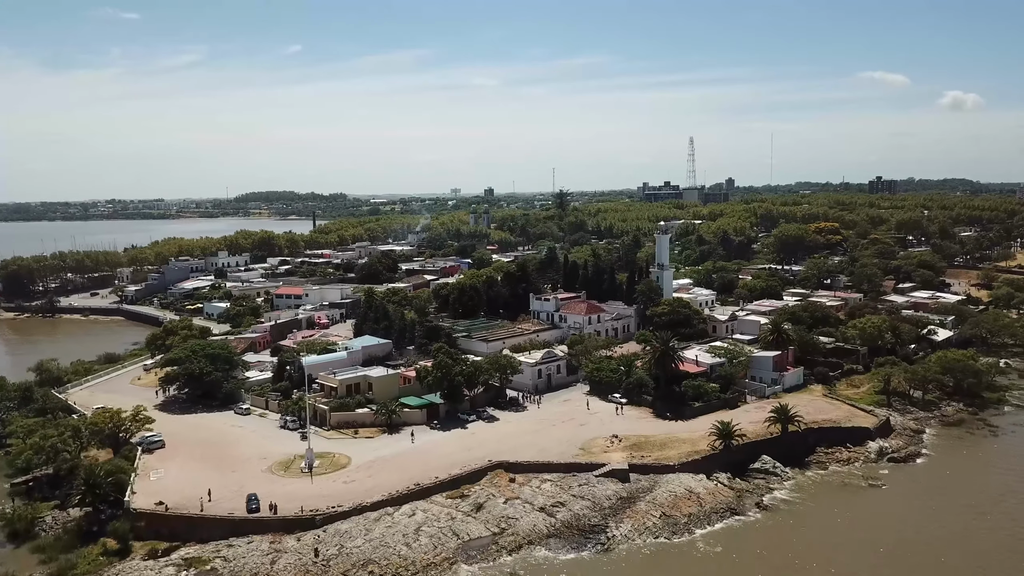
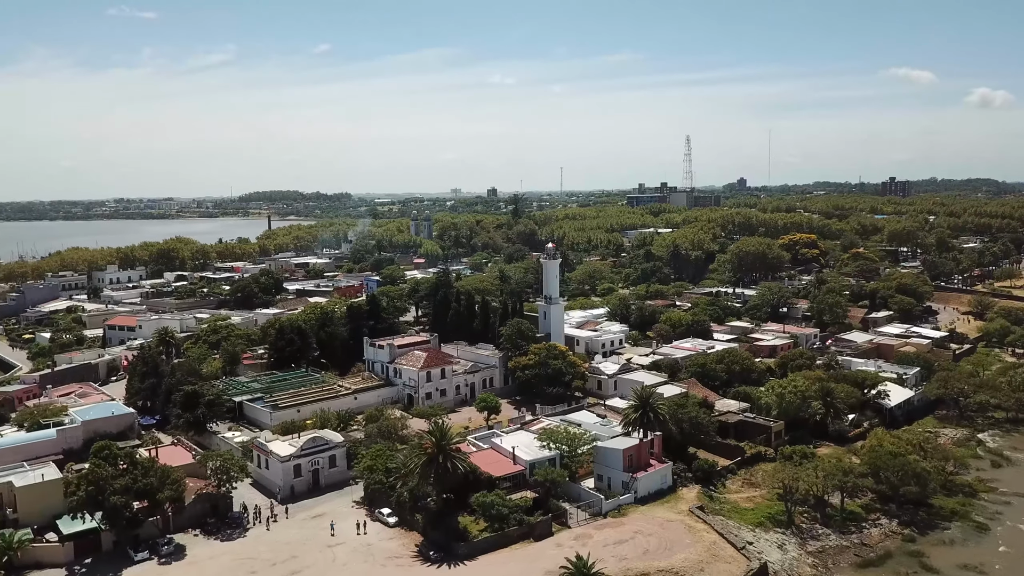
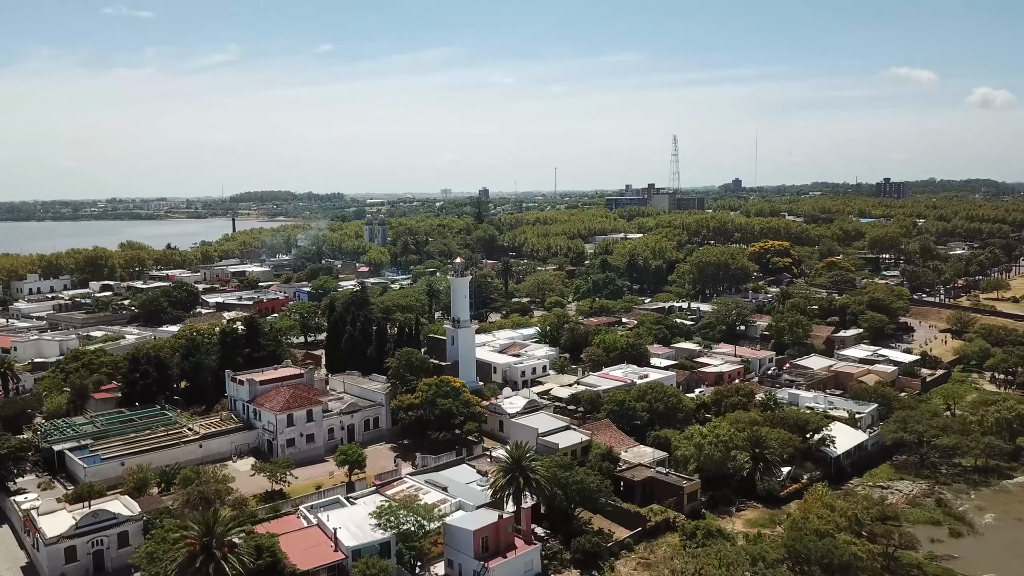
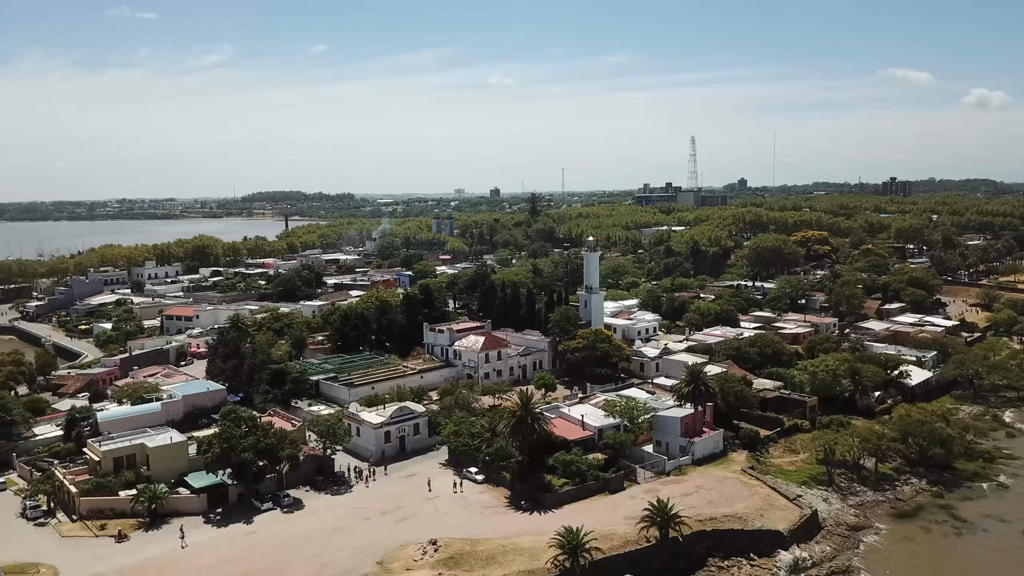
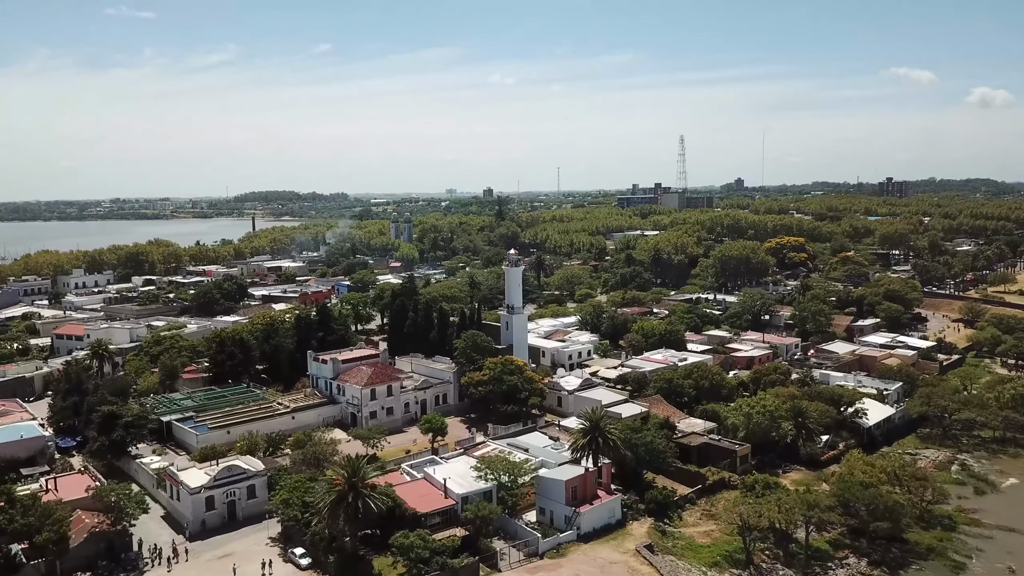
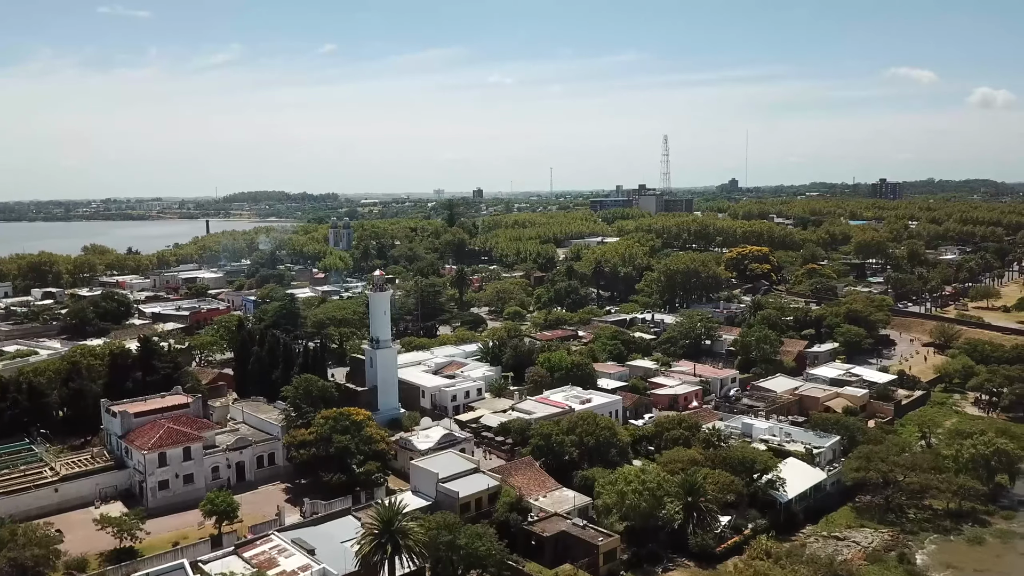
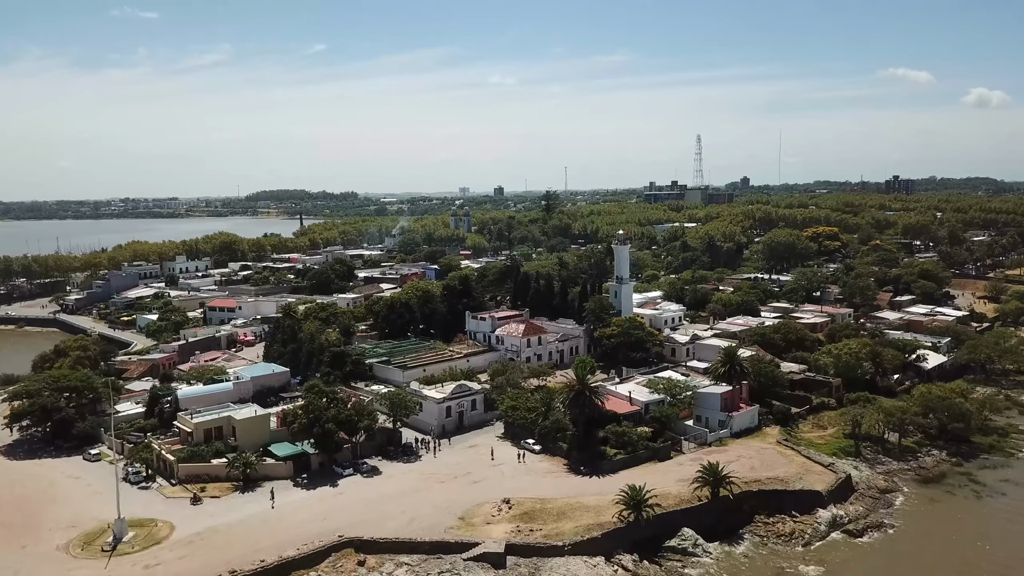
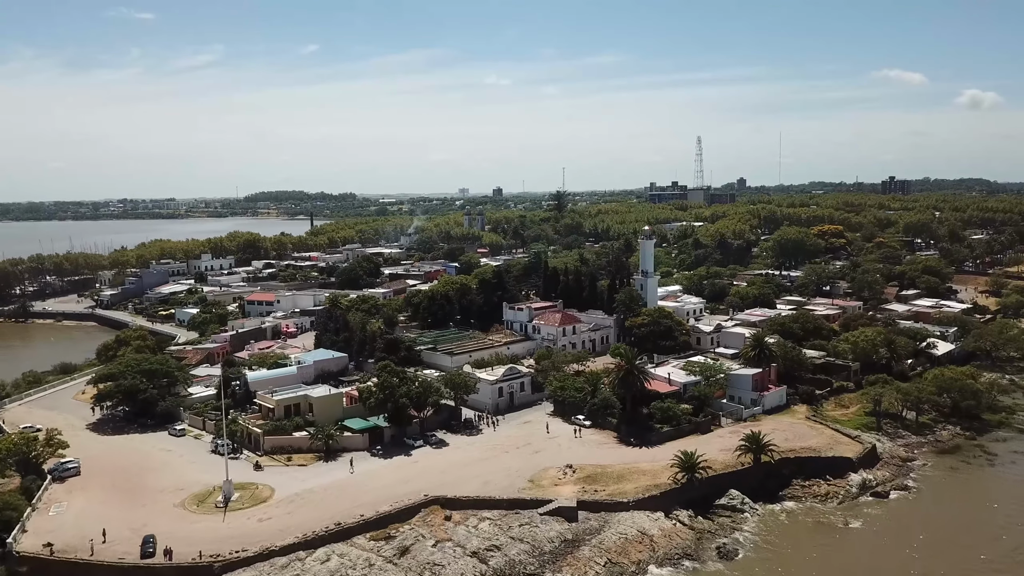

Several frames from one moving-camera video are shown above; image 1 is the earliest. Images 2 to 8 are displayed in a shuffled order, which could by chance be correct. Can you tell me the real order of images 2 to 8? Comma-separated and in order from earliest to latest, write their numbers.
8, 7, 4, 2, 5, 3, 6
